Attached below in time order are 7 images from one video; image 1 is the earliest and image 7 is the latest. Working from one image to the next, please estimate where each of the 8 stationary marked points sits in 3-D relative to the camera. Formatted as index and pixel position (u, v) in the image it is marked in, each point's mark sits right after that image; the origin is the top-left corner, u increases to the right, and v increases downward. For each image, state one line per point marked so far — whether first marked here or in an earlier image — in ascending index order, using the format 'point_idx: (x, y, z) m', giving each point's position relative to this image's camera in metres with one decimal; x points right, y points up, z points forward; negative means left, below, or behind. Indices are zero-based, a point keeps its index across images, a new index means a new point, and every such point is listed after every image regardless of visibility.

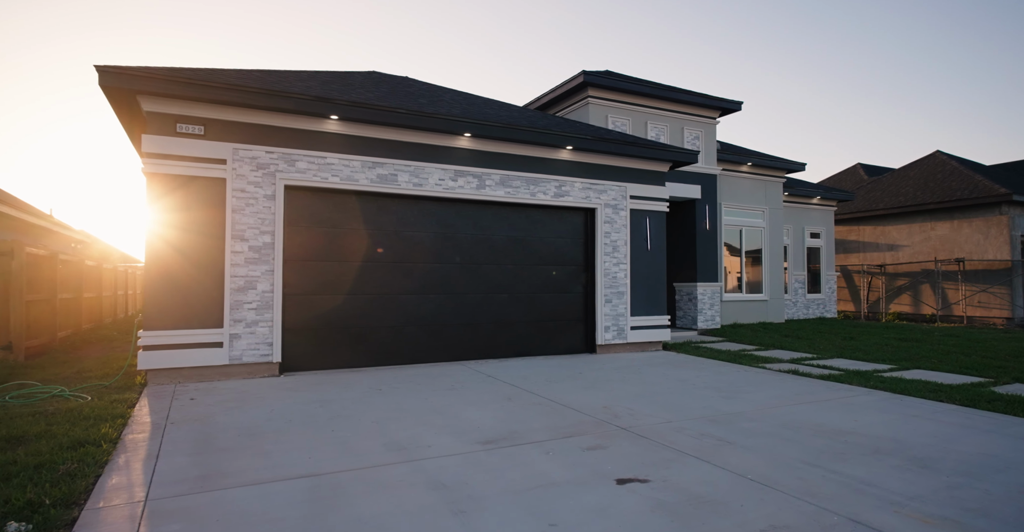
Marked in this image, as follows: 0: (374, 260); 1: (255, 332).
0: (-1.9, +0.1, +7.7) m
1: (-3.1, -0.8, +6.7) m
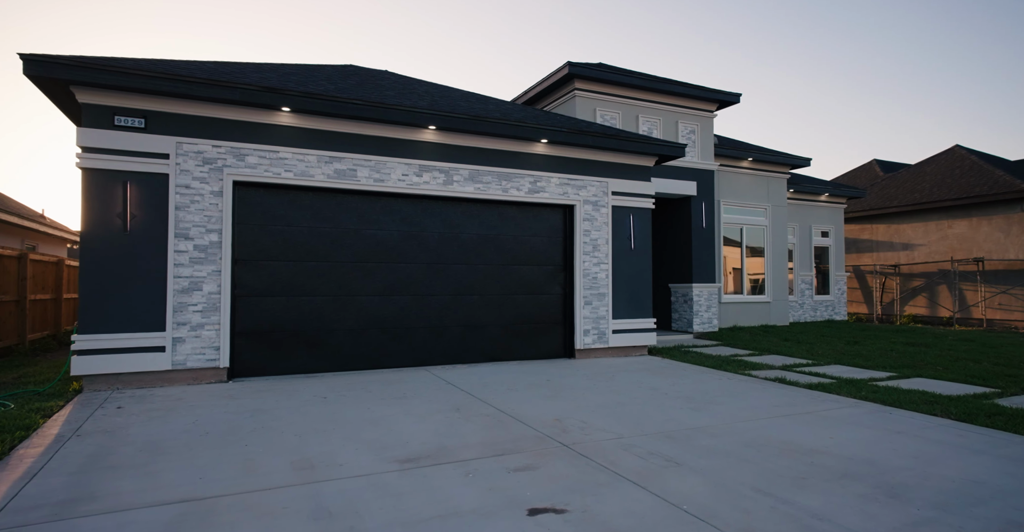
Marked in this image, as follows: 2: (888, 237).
0: (-2.3, +0.1, +7.3) m
1: (-3.6, -0.8, +6.4) m
2: (+13.2, +1.0, +19.6) m
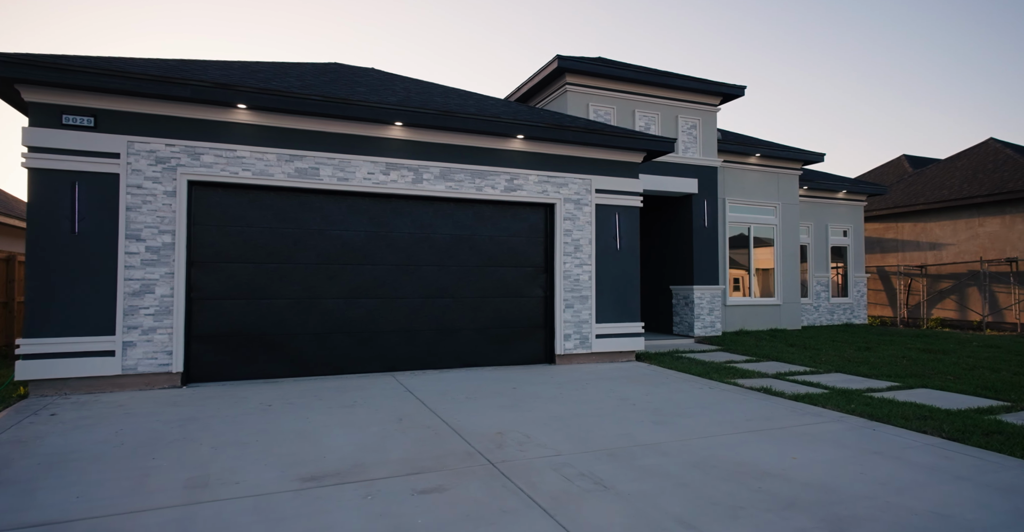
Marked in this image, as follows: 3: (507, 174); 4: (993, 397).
0: (-2.8, +0.1, +7.1) m
1: (-4.0, -0.8, +6.2) m
2: (+13.4, +1.0, +18.6) m
3: (-0.1, +1.3, +8.0) m
4: (+5.5, -1.5, +6.3) m
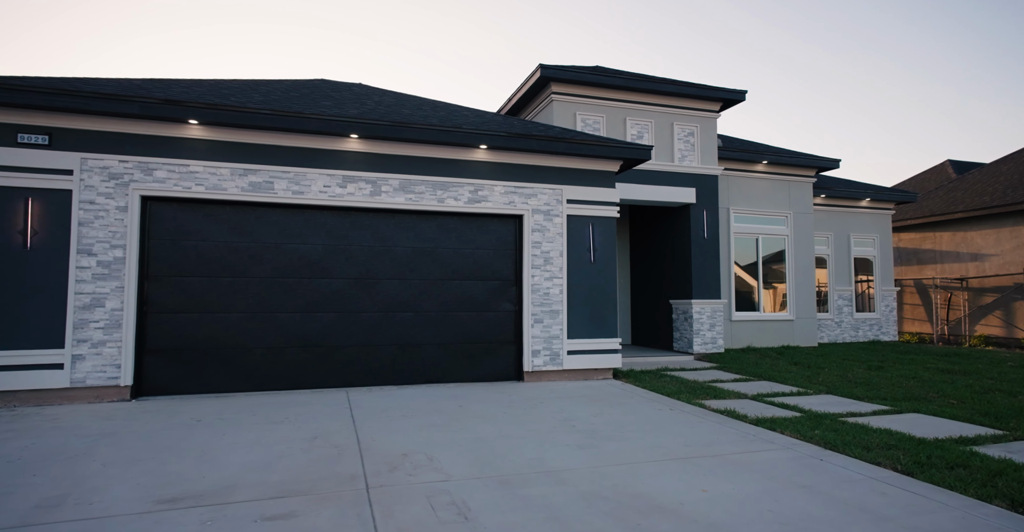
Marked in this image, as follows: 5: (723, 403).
0: (-3.3, -0.1, +7.1) m
1: (-4.6, -1.0, +6.3) m
2: (+13.7, +0.6, +17.3) m
3: (-0.6, +1.1, +7.9) m
4: (+4.8, -1.6, +5.6) m
5: (+2.5, -1.6, +6.6) m
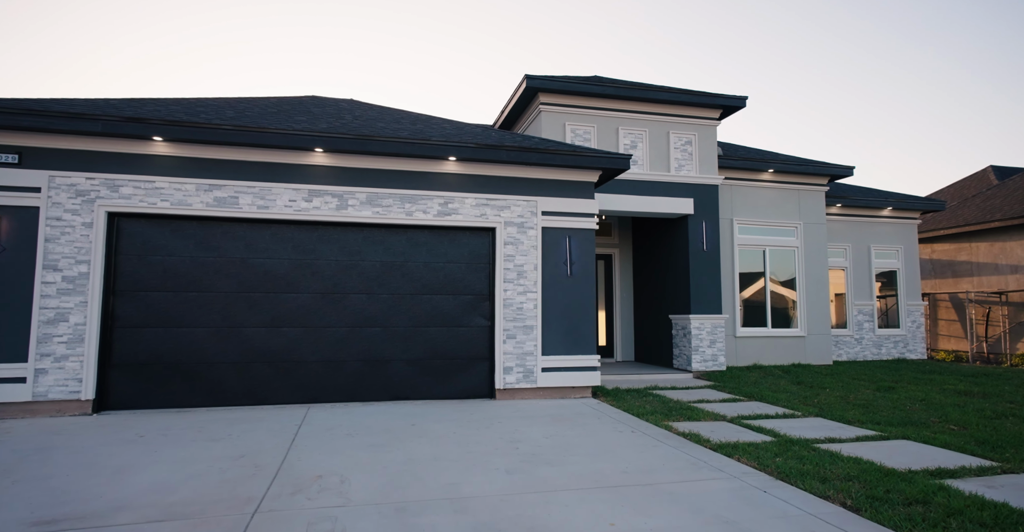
0: (-3.8, -0.3, +7.1) m
1: (-5.1, -1.2, +6.4) m
2: (+13.9, +0.2, +16.2) m
3: (-1.0, +0.9, +7.7) m
4: (+4.3, -1.7, +5.1) m
5: (+2.0, -1.8, +6.2) m
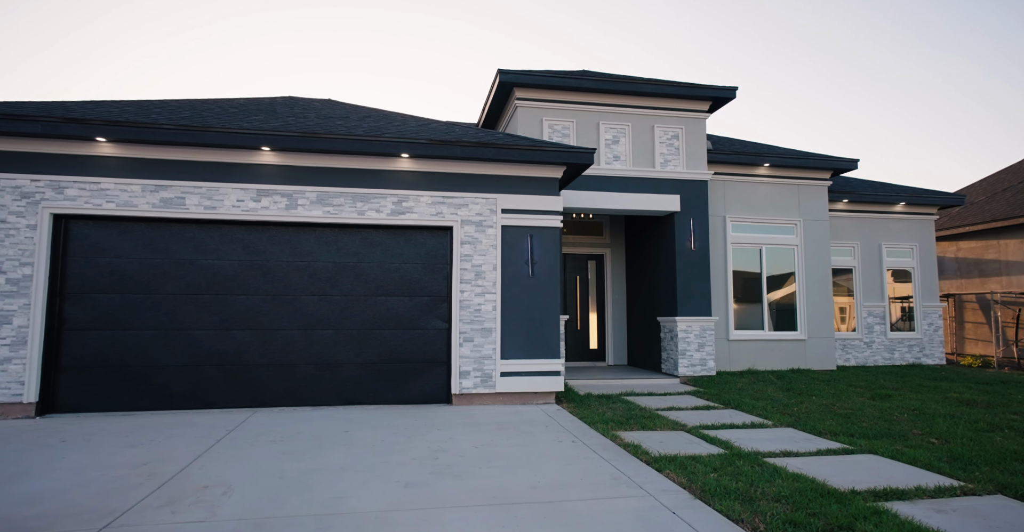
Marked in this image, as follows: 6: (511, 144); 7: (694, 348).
0: (-4.4, -0.3, +7.0) m
1: (-5.8, -1.2, +6.4) m
2: (+13.8, +0.3, +15.1) m
3: (-1.6, +0.9, +7.5) m
4: (+3.6, -1.7, +4.5) m
5: (+1.3, -1.8, +5.7) m
6: (0.0, +1.6, +7.5) m
7: (+3.3, -1.5, +10.2) m
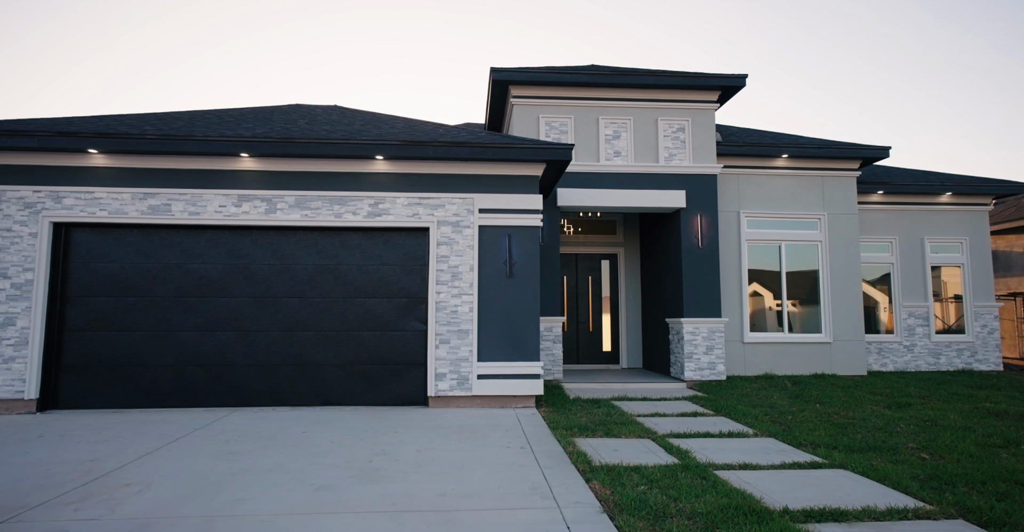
0: (-4.7, -0.4, +7.3) m
1: (-6.2, -1.3, +6.8) m
2: (+14.2, +0.4, +13.4) m
3: (-1.9, +0.9, +7.5) m
4: (+2.9, -1.6, +4.0) m
5: (+0.9, -1.7, +5.5) m
6: (-0.3, +1.6, +7.4) m
7: (+3.3, -1.5, +9.7) m
